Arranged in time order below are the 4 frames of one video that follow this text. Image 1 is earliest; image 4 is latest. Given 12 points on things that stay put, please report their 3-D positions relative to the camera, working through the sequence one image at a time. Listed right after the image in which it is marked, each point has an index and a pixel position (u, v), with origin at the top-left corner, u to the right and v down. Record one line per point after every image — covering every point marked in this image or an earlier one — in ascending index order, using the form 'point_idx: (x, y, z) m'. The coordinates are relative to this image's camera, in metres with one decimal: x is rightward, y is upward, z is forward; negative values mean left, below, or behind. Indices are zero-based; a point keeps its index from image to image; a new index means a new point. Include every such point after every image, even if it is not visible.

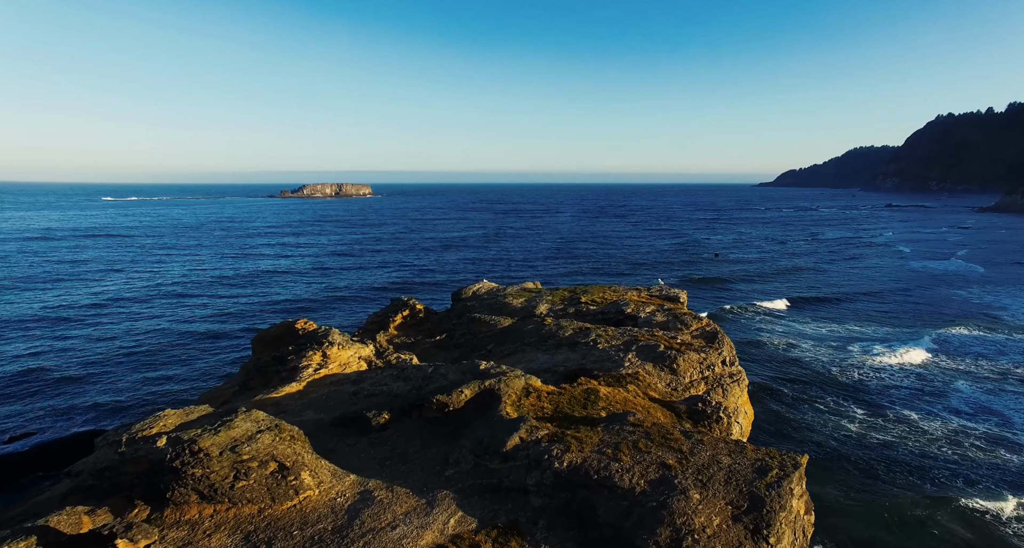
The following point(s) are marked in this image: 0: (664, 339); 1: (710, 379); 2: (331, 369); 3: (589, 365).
0: (+4.9, -2.1, +18.5) m
1: (+5.9, -3.1, +17.0) m
2: (-5.9, -3.1, +18.5) m
3: (+2.4, -2.9, +17.6) m
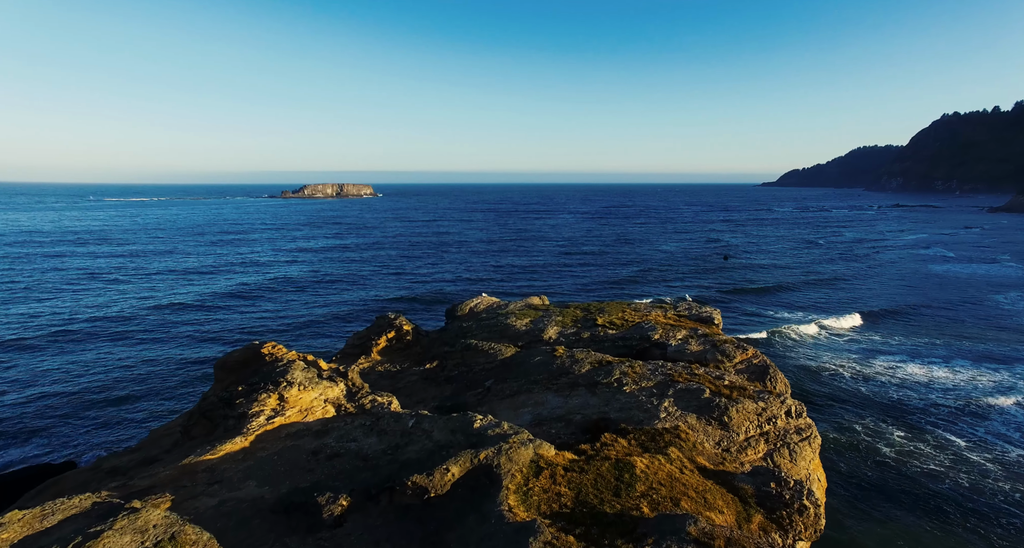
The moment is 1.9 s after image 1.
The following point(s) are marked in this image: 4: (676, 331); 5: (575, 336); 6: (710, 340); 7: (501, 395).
0: (+5.0, -2.7, +14.7) m
1: (+6.0, -3.7, +13.2) m
2: (-5.8, -3.7, +14.7) m
3: (+2.5, -3.5, +13.8) m
4: (+5.4, -1.9, +19.1) m
5: (+2.2, -2.2, +20.0) m
6: (+6.3, -2.1, +18.2) m
7: (-0.3, -3.5, +16.4) m
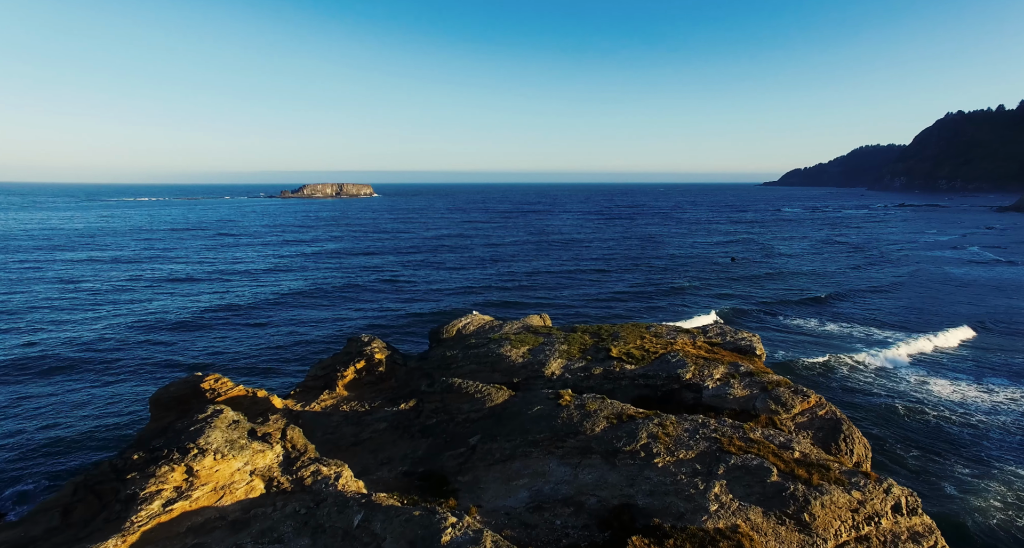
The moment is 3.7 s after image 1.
0: (+4.8, -3.3, +10.8) m
1: (+5.8, -4.3, +9.2) m
2: (-6.0, -4.3, +10.8) m
3: (+2.3, -4.1, +9.8) m
4: (+5.2, -2.5, +15.1) m
5: (+2.0, -2.8, +16.0) m
6: (+6.1, -2.7, +14.3) m
7: (-0.5, -4.1, +12.4) m
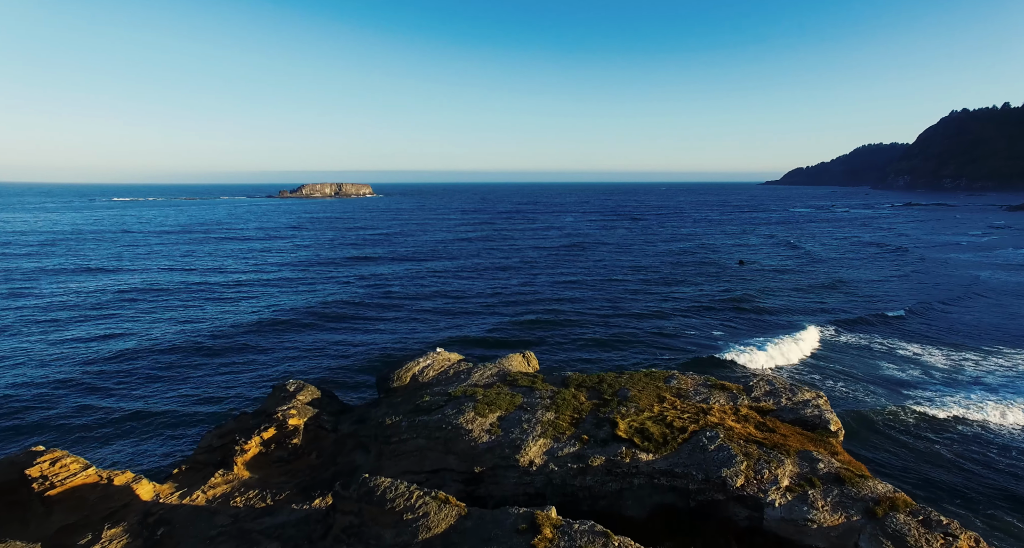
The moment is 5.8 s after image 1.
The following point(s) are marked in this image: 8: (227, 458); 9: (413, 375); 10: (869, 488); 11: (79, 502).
0: (+4.0, -4.1, +5.4) m
1: (+5.0, -5.1, +3.8) m
2: (-6.8, -5.1, +5.4) m
3: (+1.5, -4.9, +4.5) m
4: (+4.4, -3.2, +9.7) m
5: (+1.2, -3.6, +10.7) m
6: (+5.3, -3.5, +8.9) m
7: (-1.3, -4.8, +7.1) m
8: (-6.7, -4.3, +13.3) m
9: (-2.7, -2.8, +16.0) m
10: (+5.7, -3.5, +9.1) m
11: (-9.2, -4.8, +12.2) m
